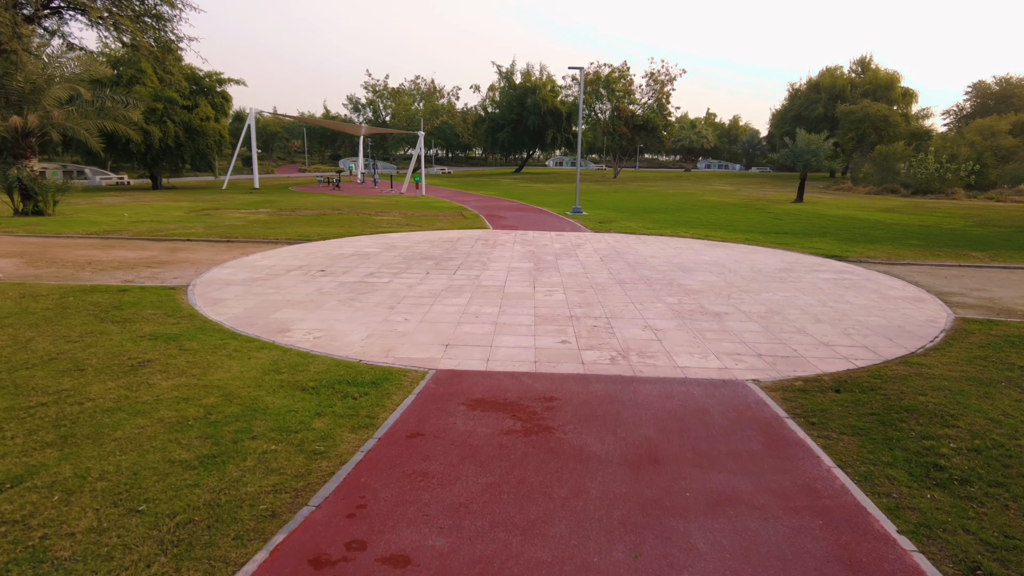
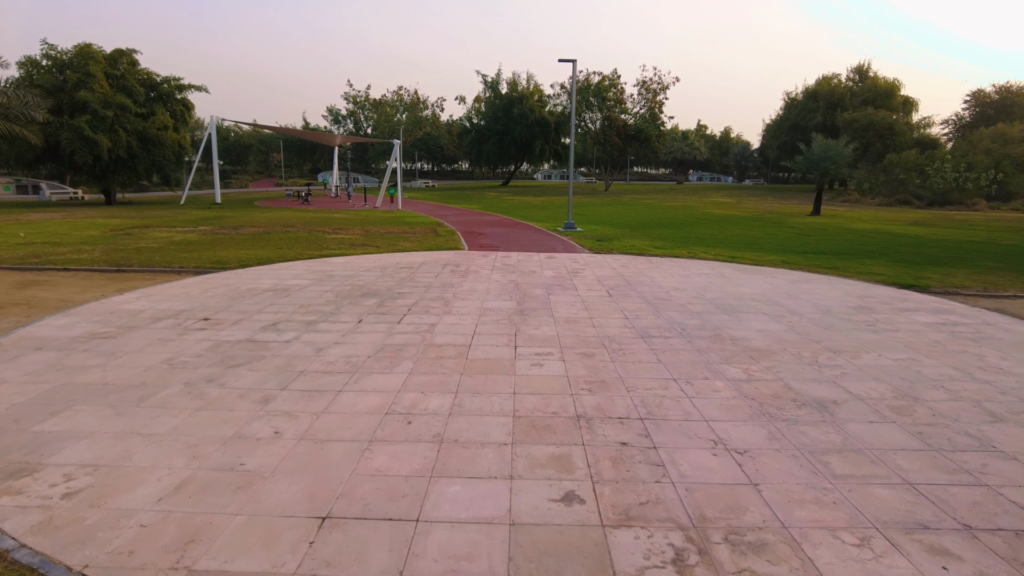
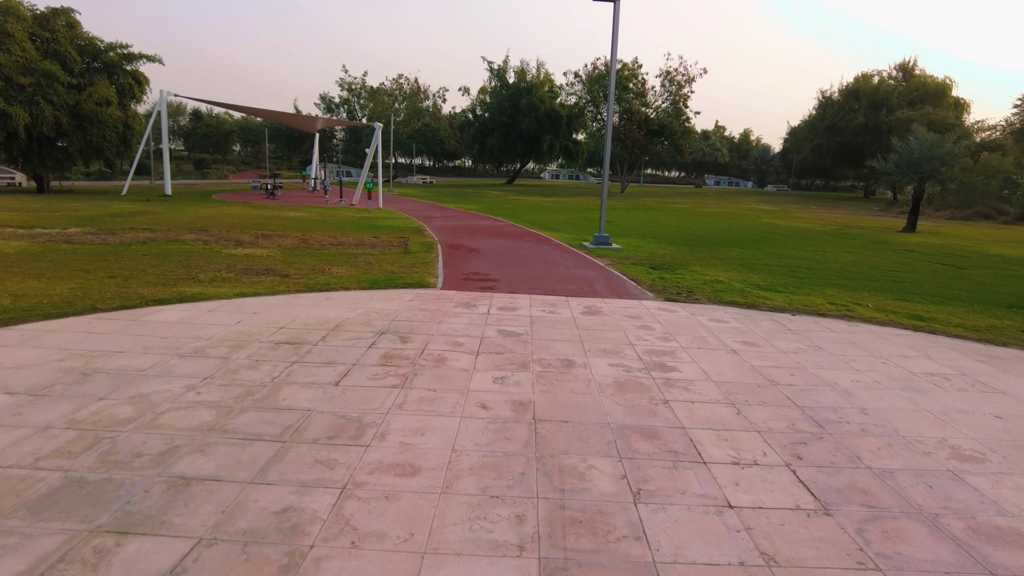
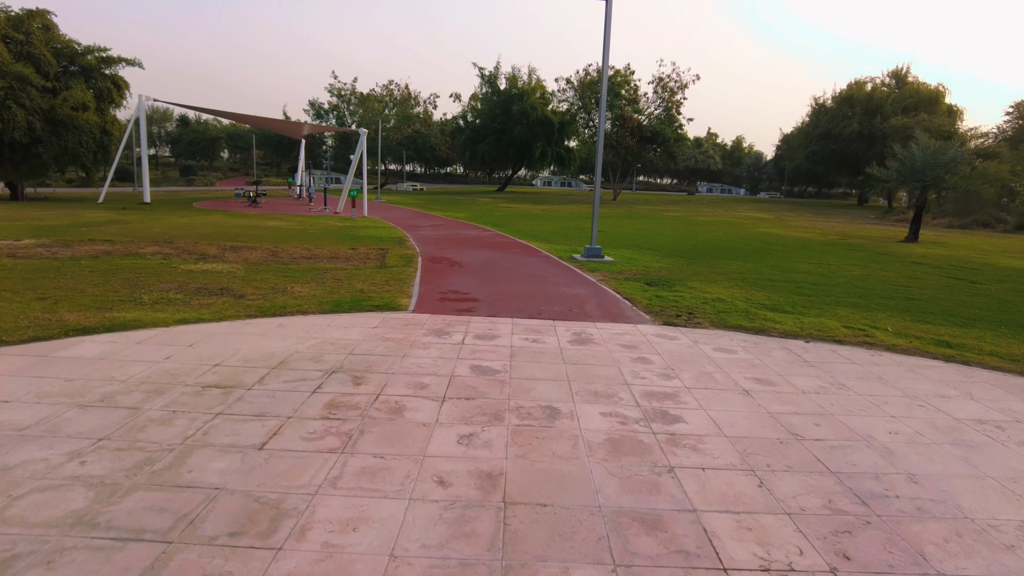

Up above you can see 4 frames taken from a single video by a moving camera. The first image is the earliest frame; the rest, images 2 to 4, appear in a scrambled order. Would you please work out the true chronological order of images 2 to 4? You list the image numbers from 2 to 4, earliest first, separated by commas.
2, 3, 4
